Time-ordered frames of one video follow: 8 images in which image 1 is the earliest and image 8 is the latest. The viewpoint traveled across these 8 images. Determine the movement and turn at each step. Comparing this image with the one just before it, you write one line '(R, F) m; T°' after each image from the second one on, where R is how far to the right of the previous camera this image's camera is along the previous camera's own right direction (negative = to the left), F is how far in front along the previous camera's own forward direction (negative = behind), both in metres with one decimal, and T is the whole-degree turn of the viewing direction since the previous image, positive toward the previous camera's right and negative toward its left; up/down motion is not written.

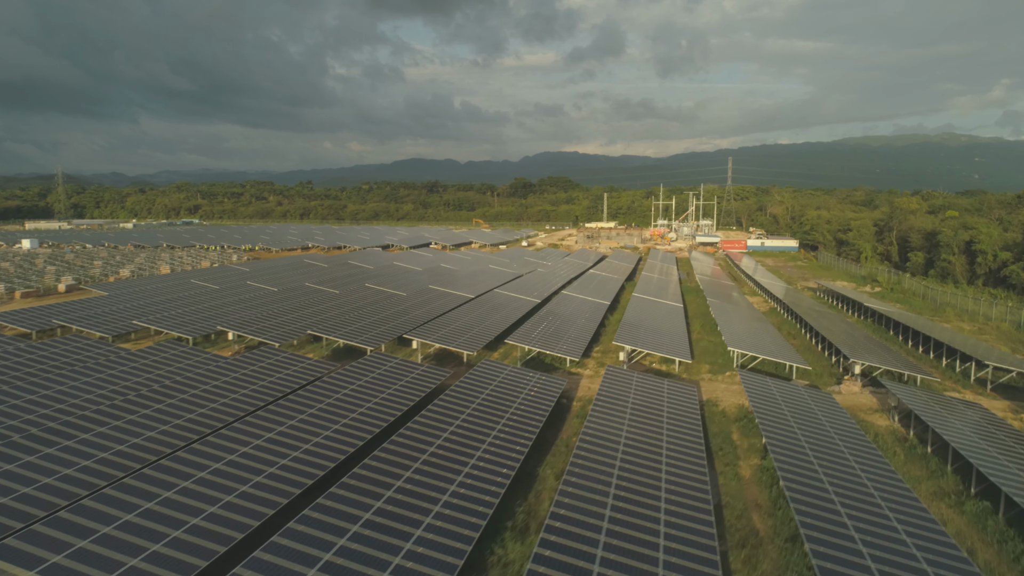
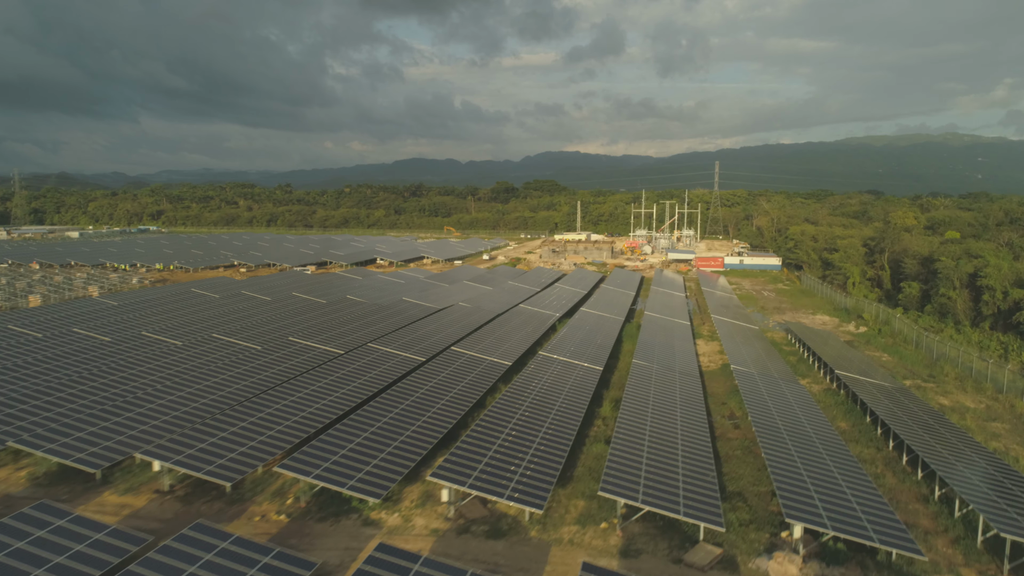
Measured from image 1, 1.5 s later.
(+3.5, +5.5) m; 0°
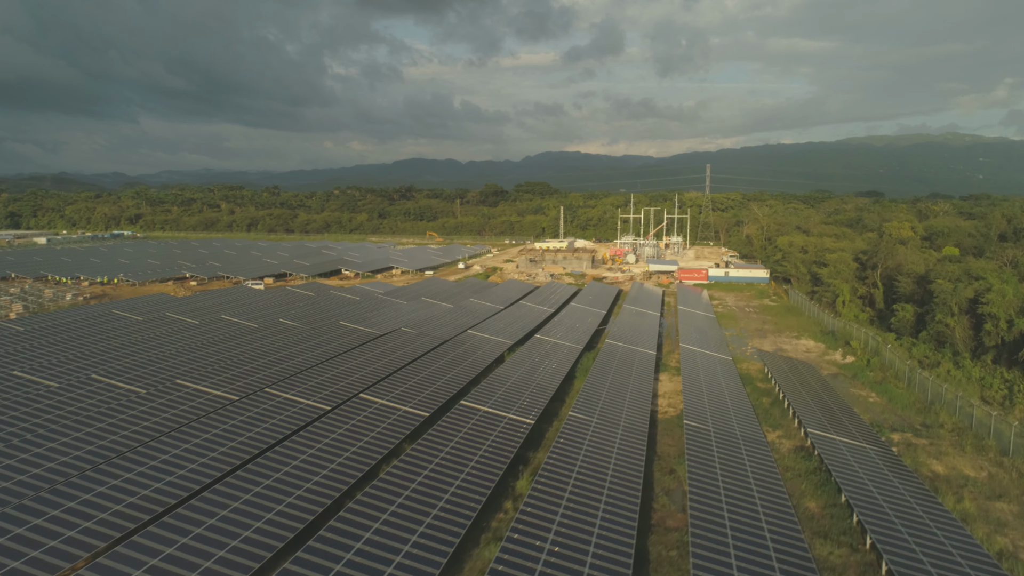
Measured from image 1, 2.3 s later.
(+1.9, +2.9) m; 0°
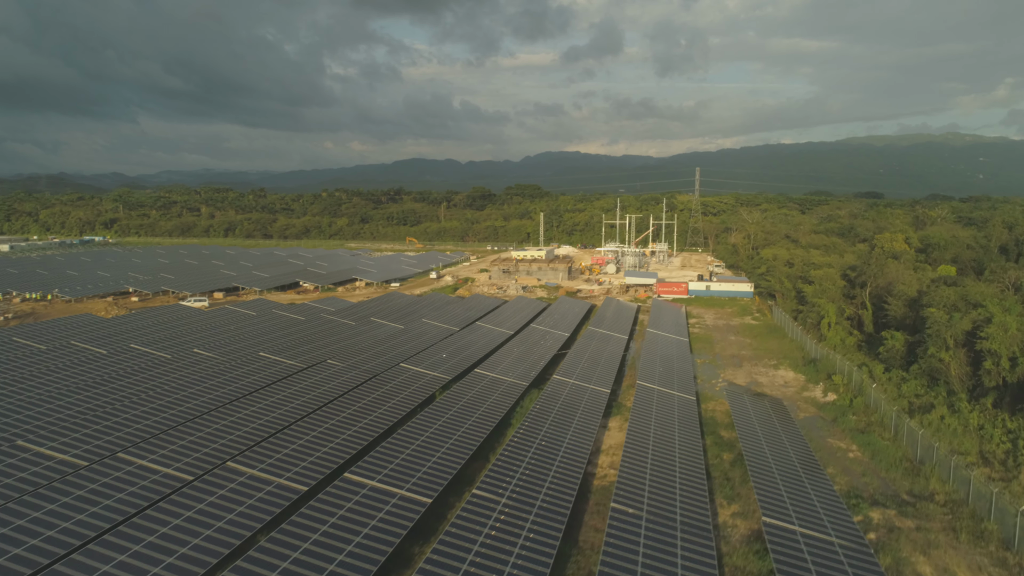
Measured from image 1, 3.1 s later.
(+2.0, +2.9) m; 0°
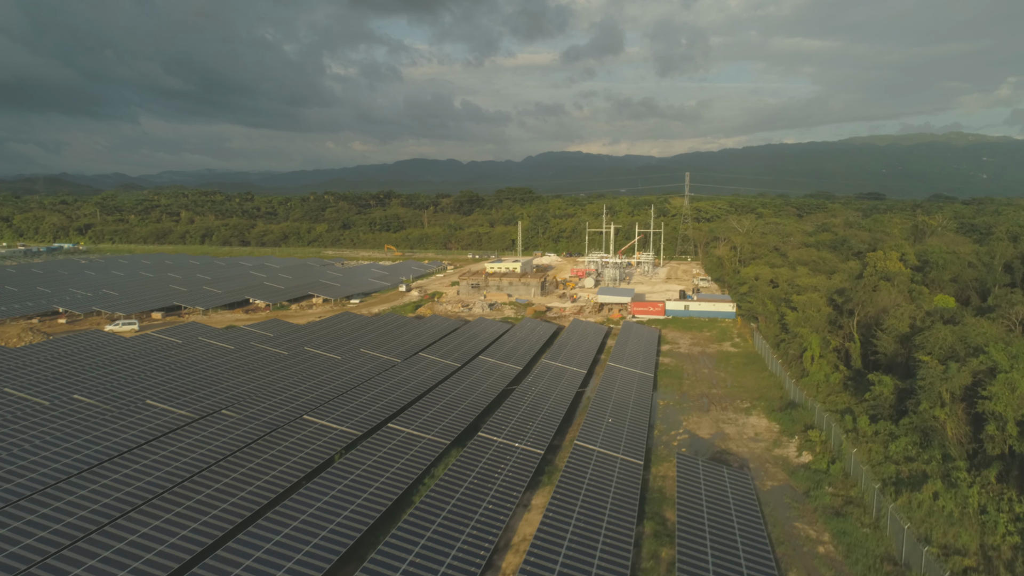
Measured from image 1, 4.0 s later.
(+2.2, +3.2) m; 0°
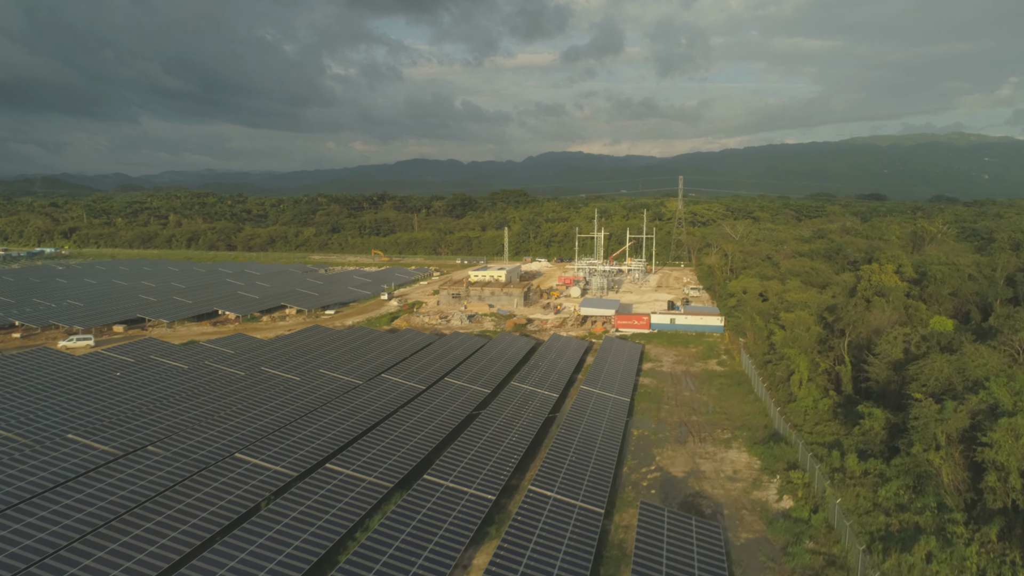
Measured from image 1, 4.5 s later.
(+1.2, +1.8) m; 0°
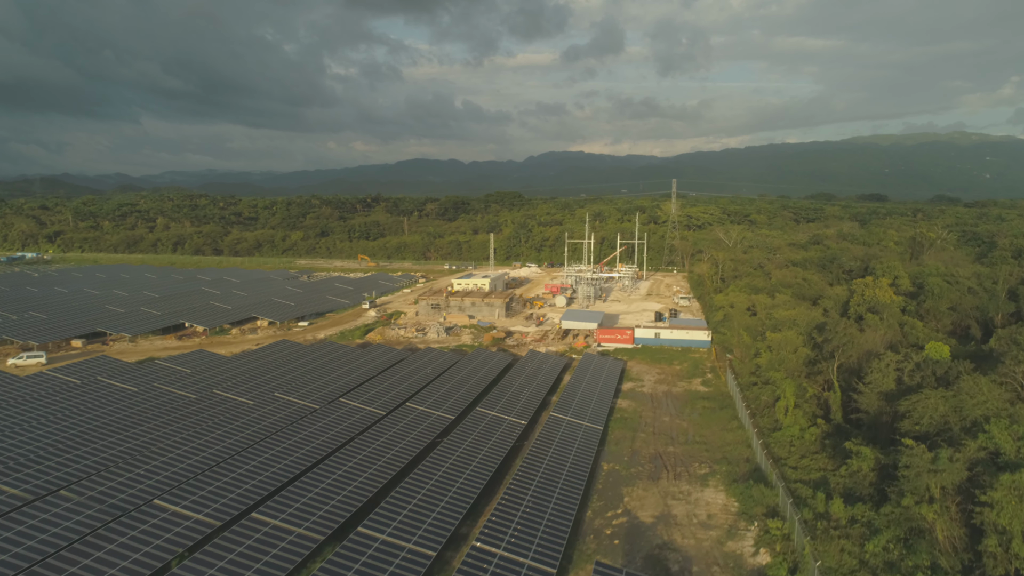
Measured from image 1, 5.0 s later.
(+1.2, +1.7) m; 0°
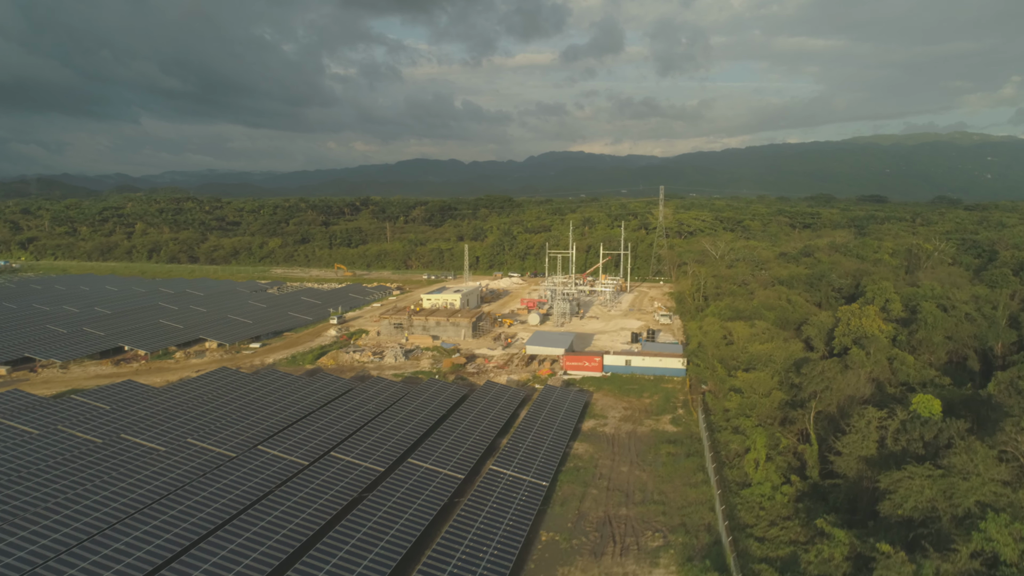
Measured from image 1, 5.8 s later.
(+1.9, +2.7) m; 0°
